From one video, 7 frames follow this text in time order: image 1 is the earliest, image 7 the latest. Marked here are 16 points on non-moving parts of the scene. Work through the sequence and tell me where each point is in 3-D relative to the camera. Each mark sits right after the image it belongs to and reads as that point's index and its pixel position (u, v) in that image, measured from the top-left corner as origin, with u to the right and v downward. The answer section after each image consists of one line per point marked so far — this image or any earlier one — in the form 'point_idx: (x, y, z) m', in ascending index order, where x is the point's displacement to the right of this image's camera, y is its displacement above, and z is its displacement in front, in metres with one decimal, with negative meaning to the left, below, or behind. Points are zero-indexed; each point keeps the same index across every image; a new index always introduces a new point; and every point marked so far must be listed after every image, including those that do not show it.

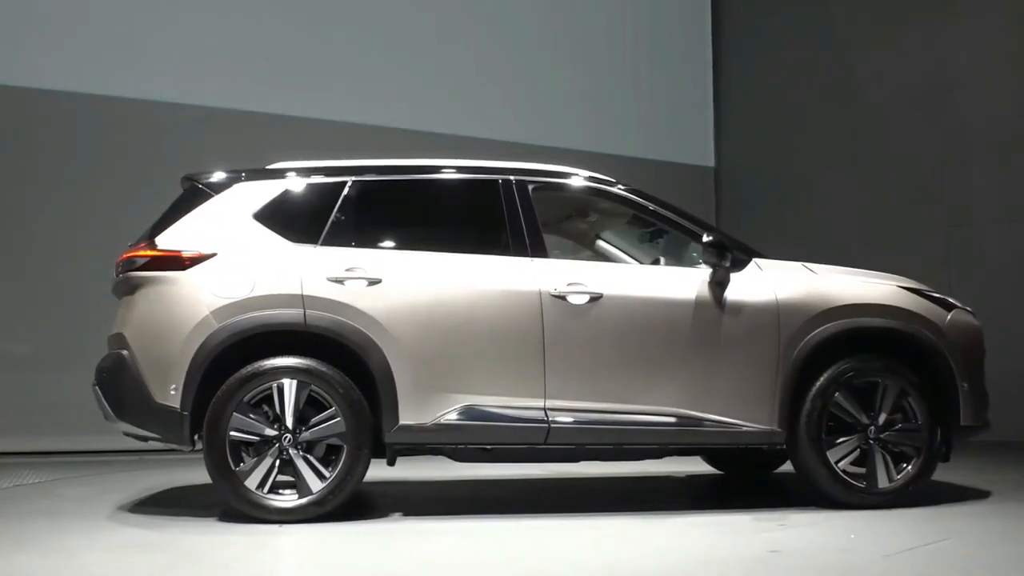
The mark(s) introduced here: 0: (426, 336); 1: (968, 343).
0: (-0.3, -0.2, +3.9) m
1: (+2.2, -0.3, +4.2) m
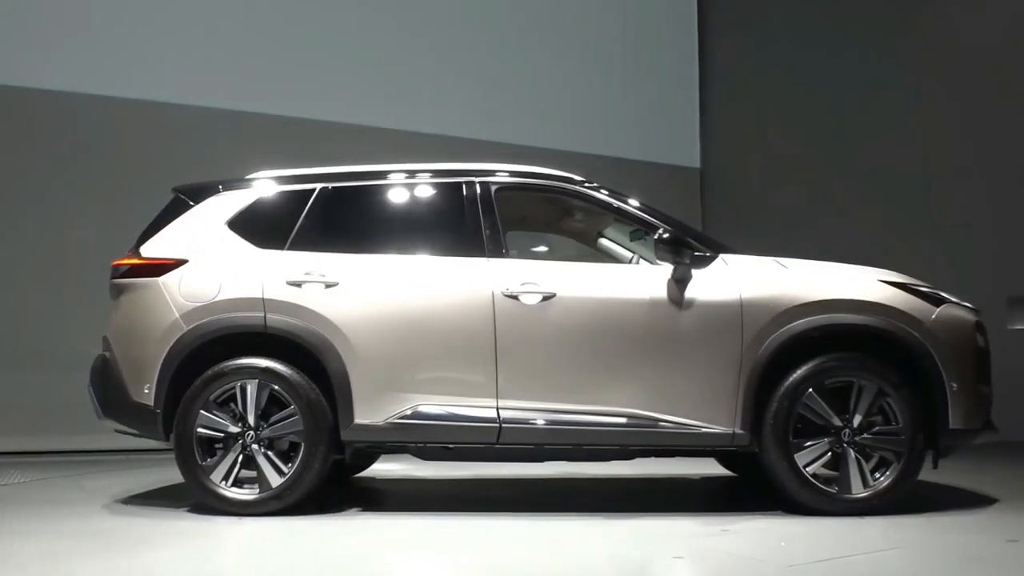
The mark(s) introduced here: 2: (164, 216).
0: (-0.5, -0.2, +4.0) m
1: (+2.0, -0.2, +3.9) m
2: (-1.7, +0.4, +4.3) m
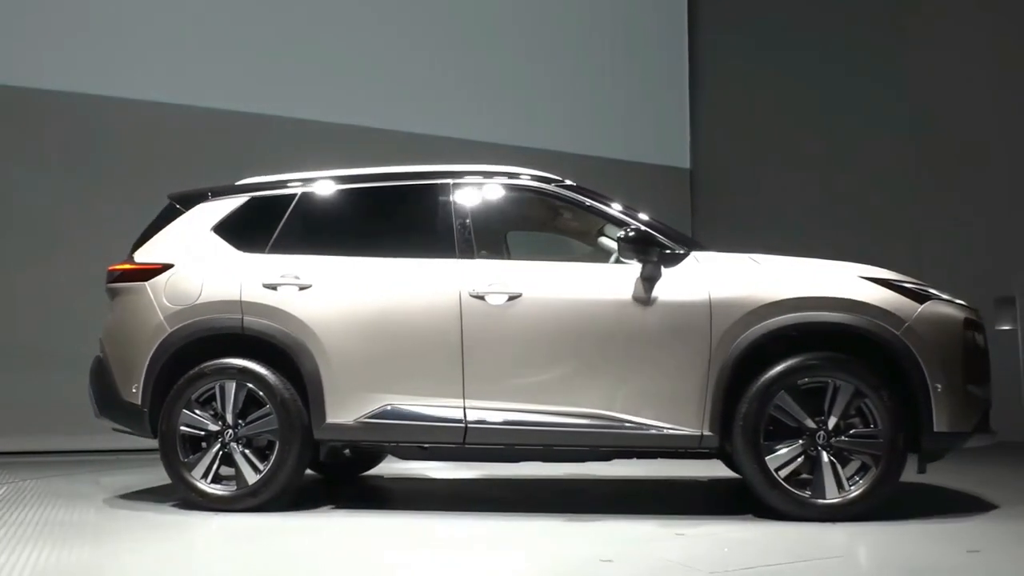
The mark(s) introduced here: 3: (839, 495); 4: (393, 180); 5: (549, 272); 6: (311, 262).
0: (-0.7, -0.2, +4.0) m
1: (+1.9, -0.2, +3.8) m
2: (-1.8, +0.3, +4.5) m
3: (+1.4, -0.9, +3.7) m
4: (-0.5, +0.5, +4.4) m
5: (+0.1, +0.1, +4.0) m
6: (-1.0, +0.1, +4.2) m
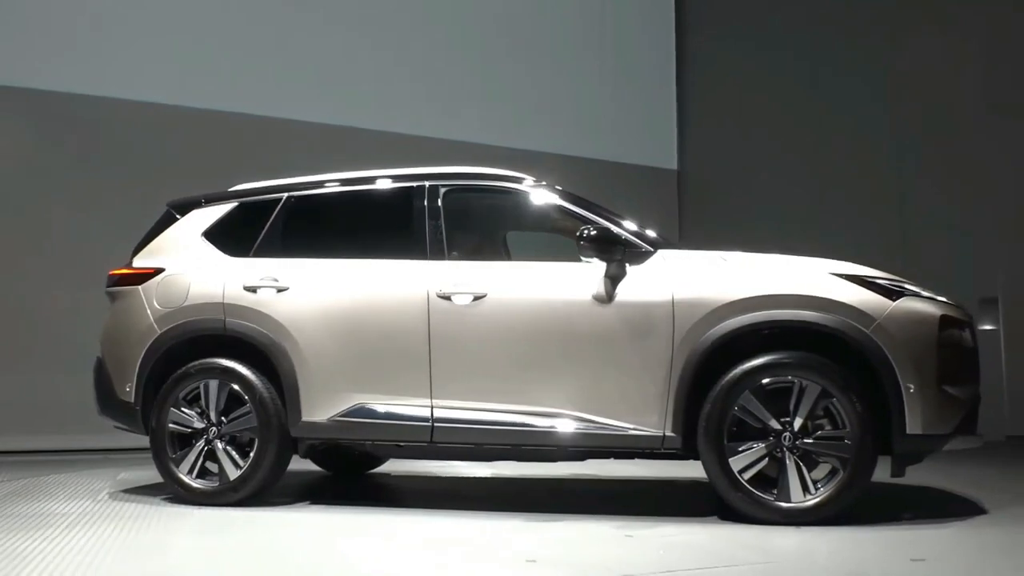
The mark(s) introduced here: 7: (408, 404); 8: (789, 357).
0: (-0.8, -0.2, +4.1) m
1: (+1.7, -0.2, +3.6) m
2: (-1.9, +0.3, +4.7) m
3: (+1.2, -0.9, +3.6) m
4: (-0.7, +0.5, +4.4) m
5: (0.0, +0.1, +4.0) m
6: (-1.1, +0.1, +4.3) m
7: (-0.5, -0.5, +4.0) m
8: (+1.2, -0.3, +3.6) m
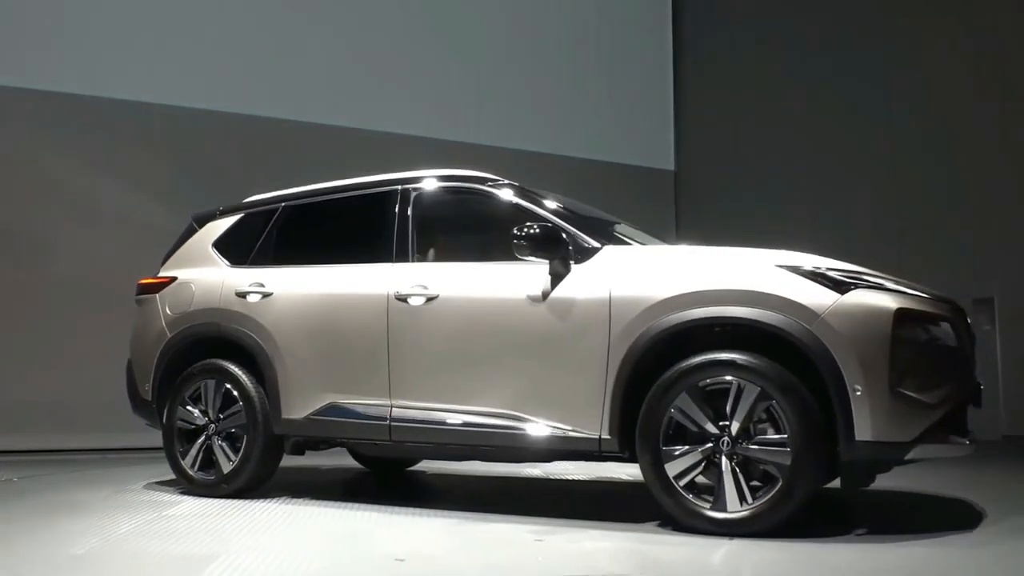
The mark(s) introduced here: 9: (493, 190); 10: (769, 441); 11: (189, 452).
0: (-1.0, -0.2, +4.3) m
1: (+1.3, -0.2, +3.3) m
2: (-2.0, +0.3, +5.1) m
3: (+0.9, -0.8, +3.3) m
4: (-0.8, +0.5, +4.6) m
5: (-0.2, +0.1, +4.0) m
6: (-1.2, +0.1, +4.5) m
7: (-0.7, -0.5, +4.1) m
8: (+0.8, -0.3, +3.4) m
9: (-0.1, +0.5, +4.2) m
10: (+1.0, -0.6, +3.3) m
11: (-1.7, -0.9, +4.6) m
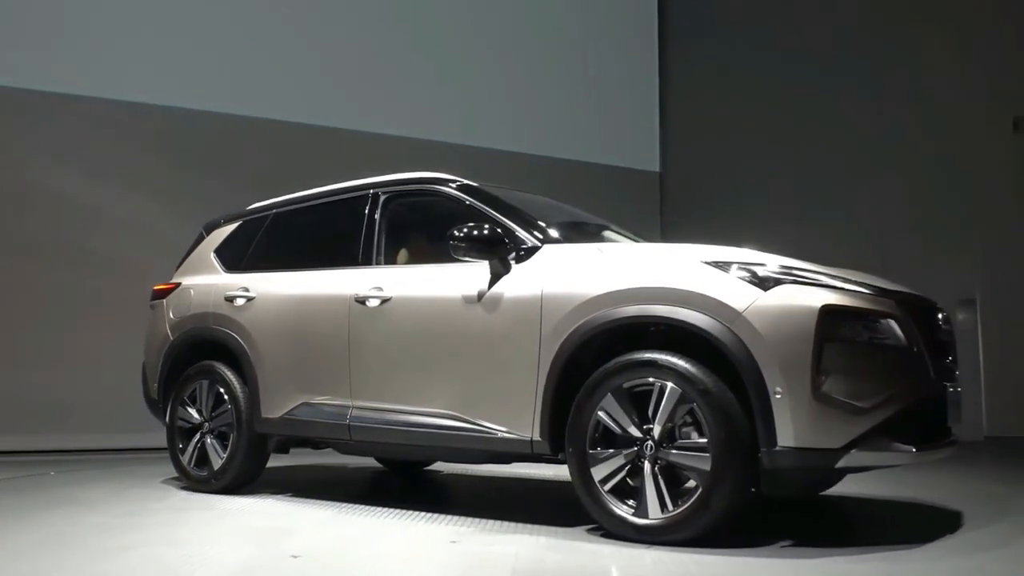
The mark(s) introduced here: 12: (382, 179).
0: (-1.2, -0.3, +4.4) m
1: (+1.0, -0.2, +3.1) m
2: (-2.0, +0.2, +5.4) m
3: (+0.6, -0.8, +3.2) m
4: (-0.9, +0.5, +4.7) m
5: (-0.4, +0.1, +4.0) m
6: (-1.3, +0.1, +4.7) m
7: (-0.9, -0.6, +4.2) m
8: (+0.5, -0.3, +3.3) m
9: (-0.3, +0.5, +4.2) m
10: (+0.7, -0.6, +3.2) m
11: (-1.8, -0.9, +4.9) m
12: (-0.7, +0.6, +4.6) m
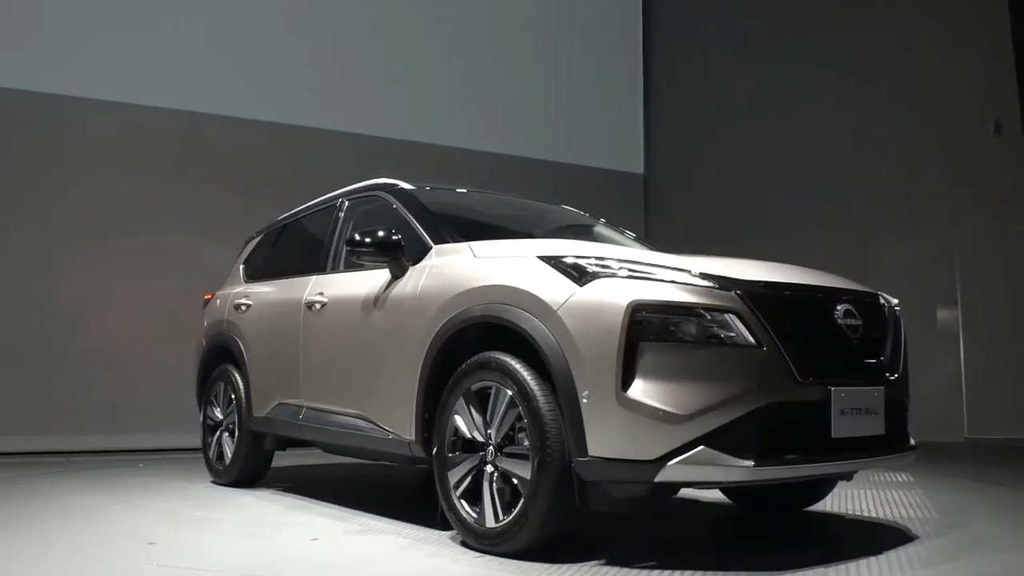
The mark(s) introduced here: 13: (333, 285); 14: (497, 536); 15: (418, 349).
0: (-1.3, -0.3, +4.7) m
1: (+0.3, -0.1, +2.8) m
2: (-1.9, +0.2, +5.9) m
3: (0.0, -0.8, +3.0) m
4: (-1.1, +0.5, +4.9) m
5: (-0.8, 0.0, +4.1) m
6: (-1.4, 0.0, +5.0) m
7: (-1.1, -0.6, +4.4) m
8: (-0.1, -0.3, +3.1) m
9: (-0.6, +0.4, +4.3) m
10: (0.0, -0.6, +3.0) m
11: (-1.8, -1.0, +5.3) m
12: (-0.9, +0.5, +4.7) m
13: (-0.8, 0.0, +4.2) m
14: (0.0, -0.9, +3.0) m
15: (-0.3, -0.2, +3.5) m
